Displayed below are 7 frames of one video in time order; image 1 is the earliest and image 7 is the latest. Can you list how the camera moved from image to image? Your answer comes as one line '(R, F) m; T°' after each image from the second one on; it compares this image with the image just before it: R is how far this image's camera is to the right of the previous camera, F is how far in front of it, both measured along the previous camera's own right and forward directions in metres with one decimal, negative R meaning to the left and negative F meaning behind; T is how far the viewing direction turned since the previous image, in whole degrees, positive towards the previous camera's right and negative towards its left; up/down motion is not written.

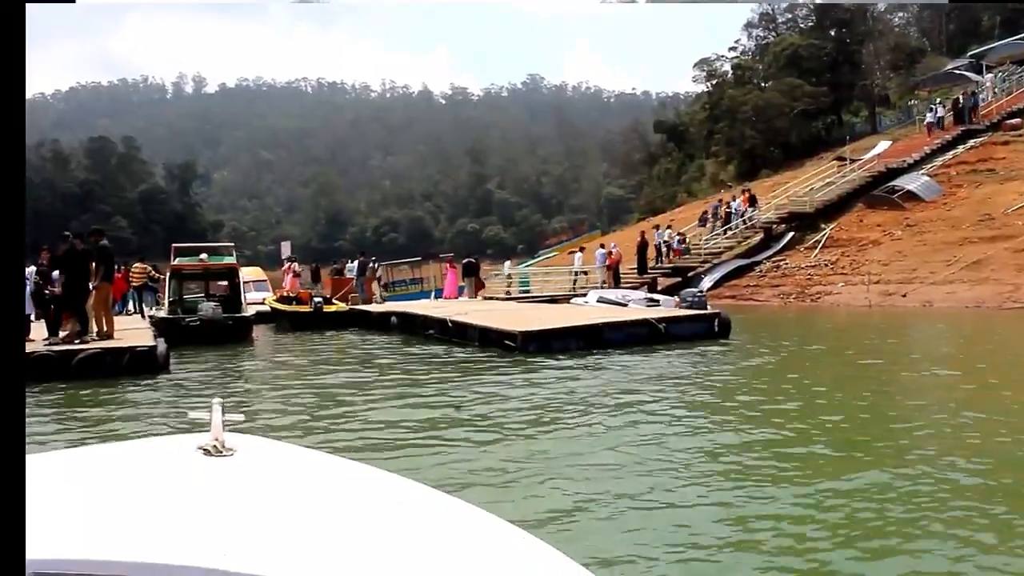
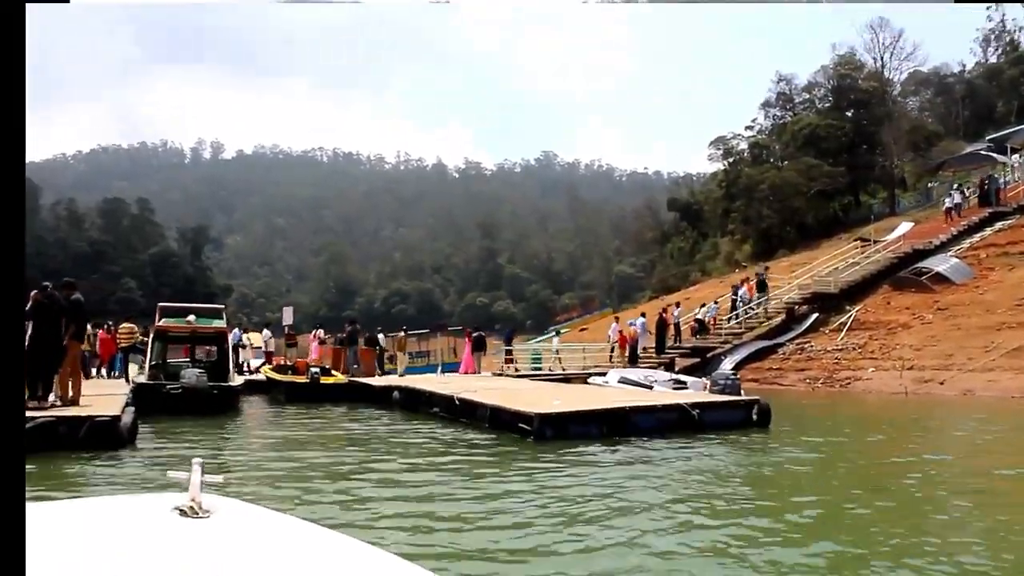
(-0.1, +1.3) m; -1°
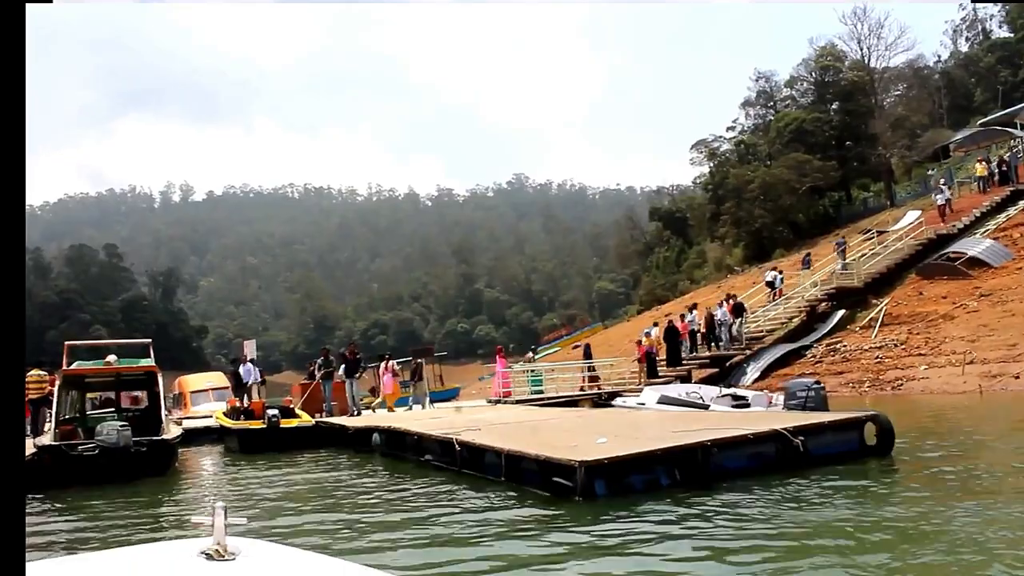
(-0.3, +3.5) m; +1°
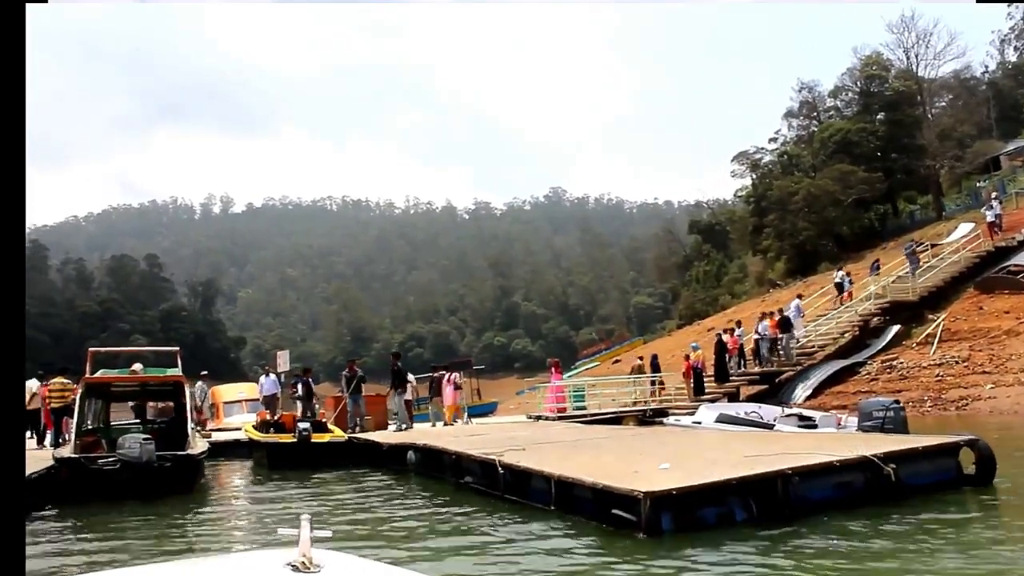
(-0.1, +0.8) m; -2°
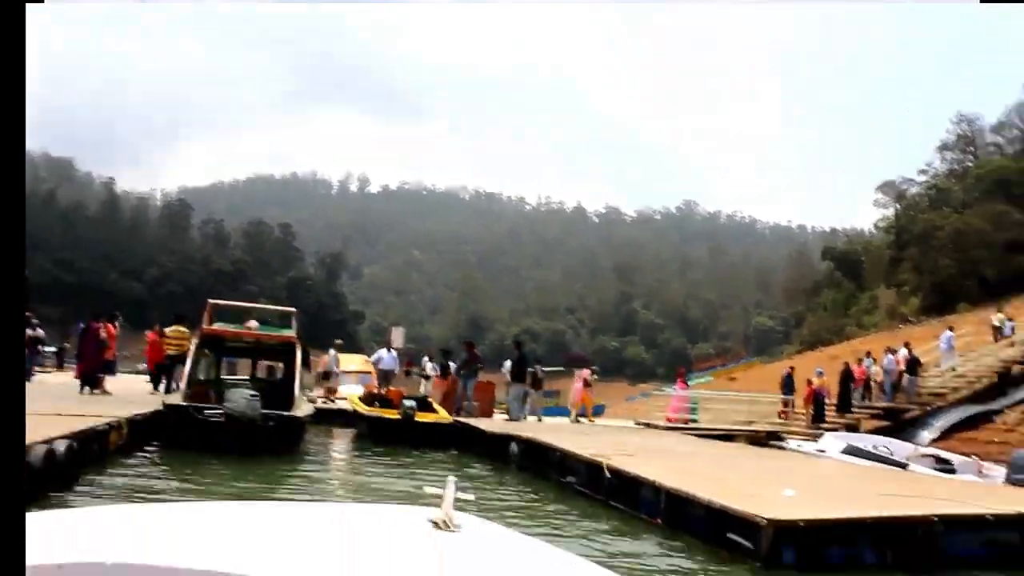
(-0.1, +0.5) m; -7°
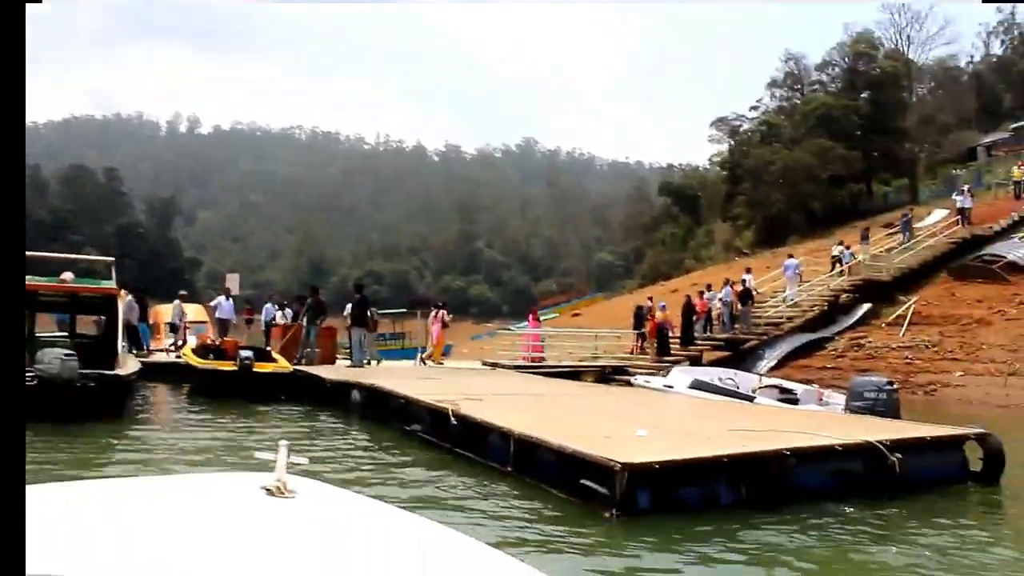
(+0.1, +0.5) m; +9°
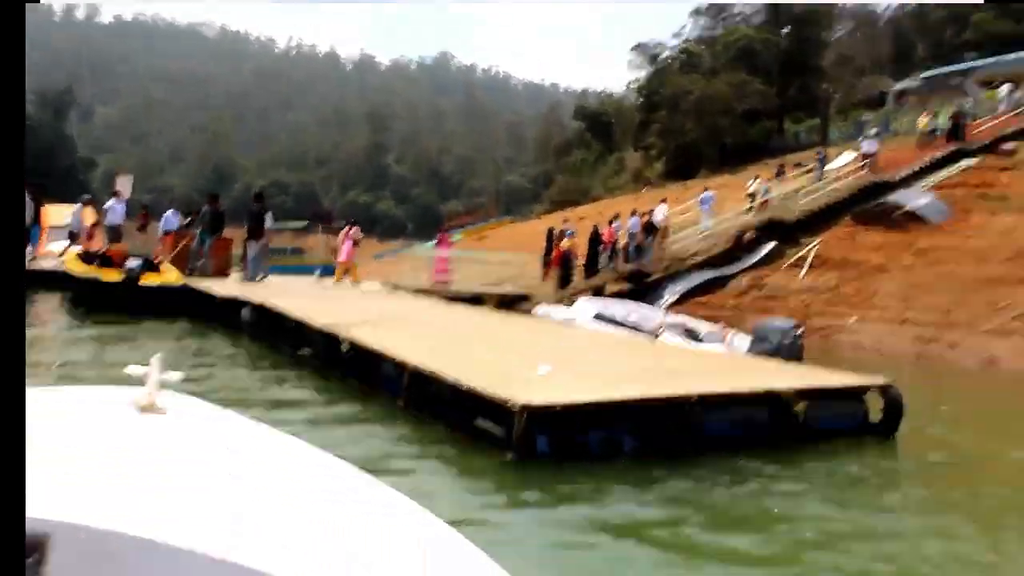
(+0.1, +0.4) m; +6°
